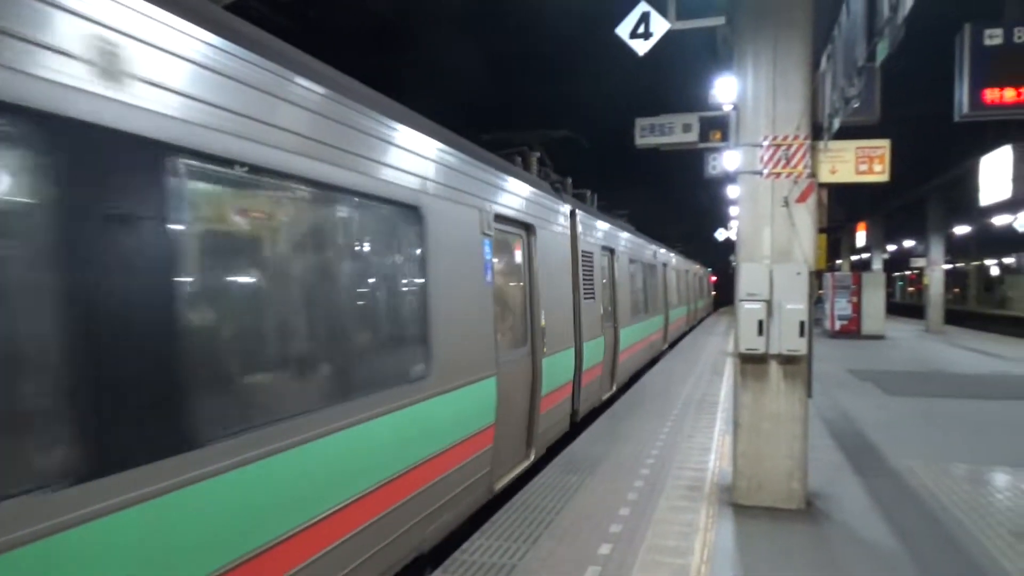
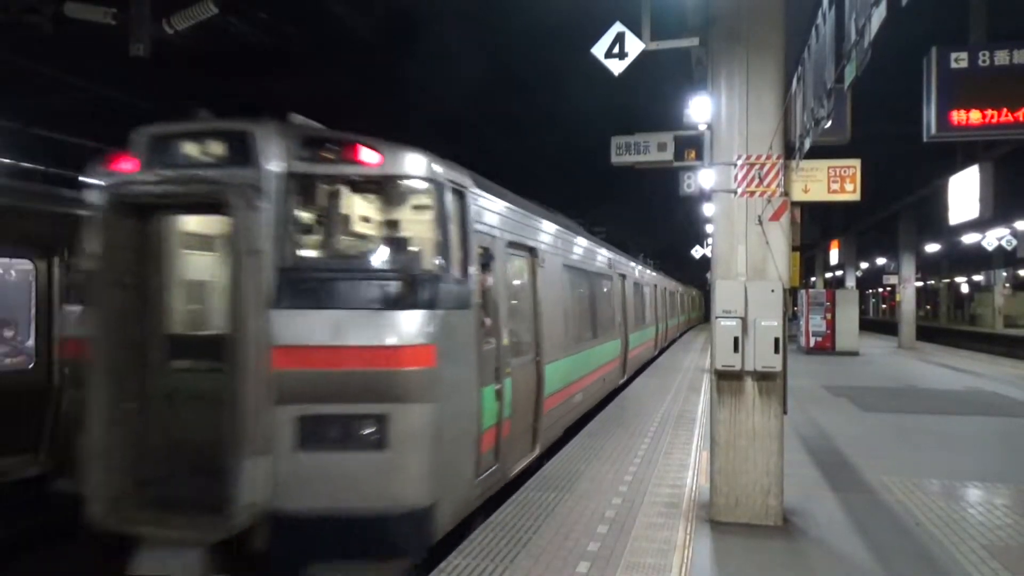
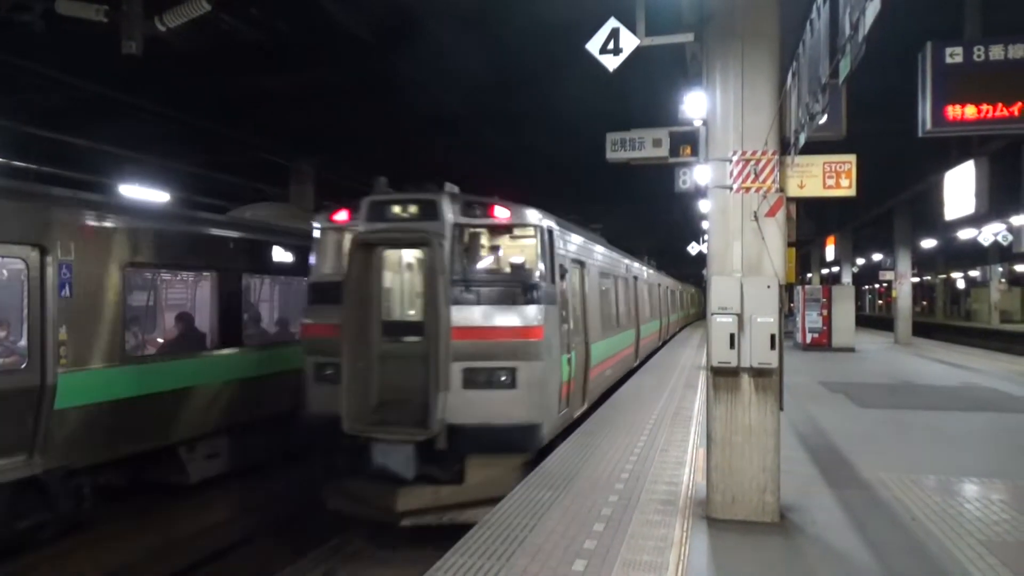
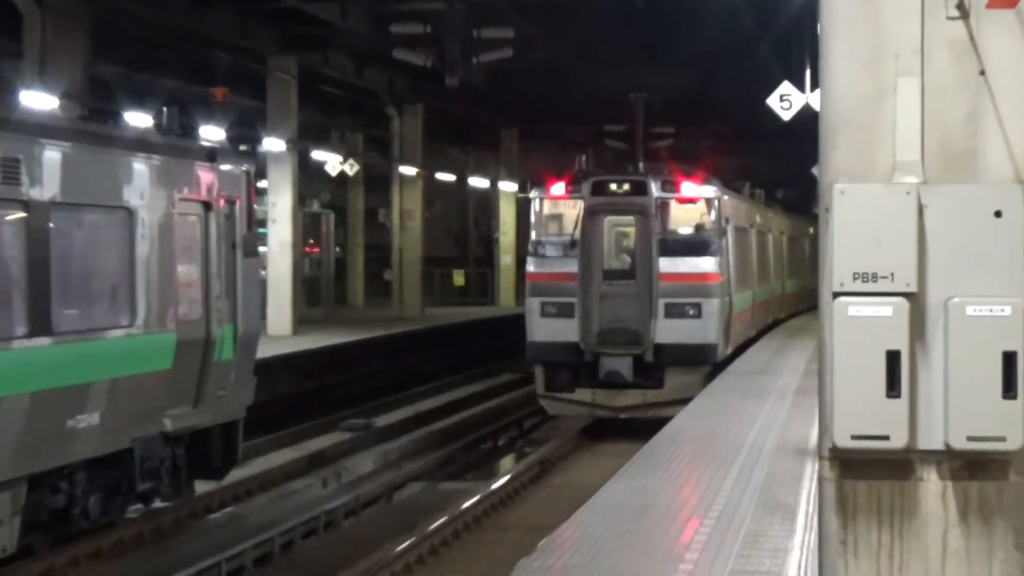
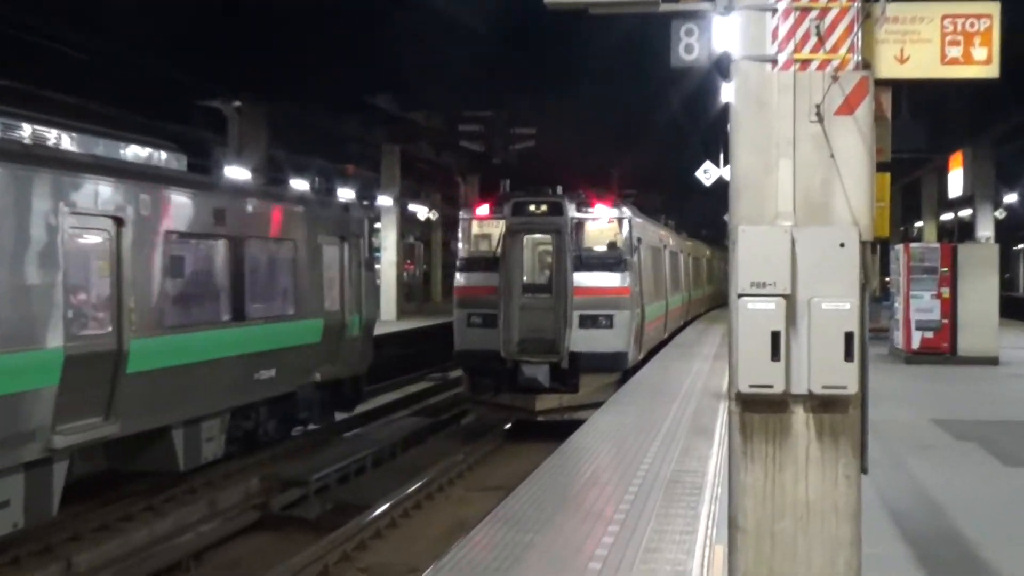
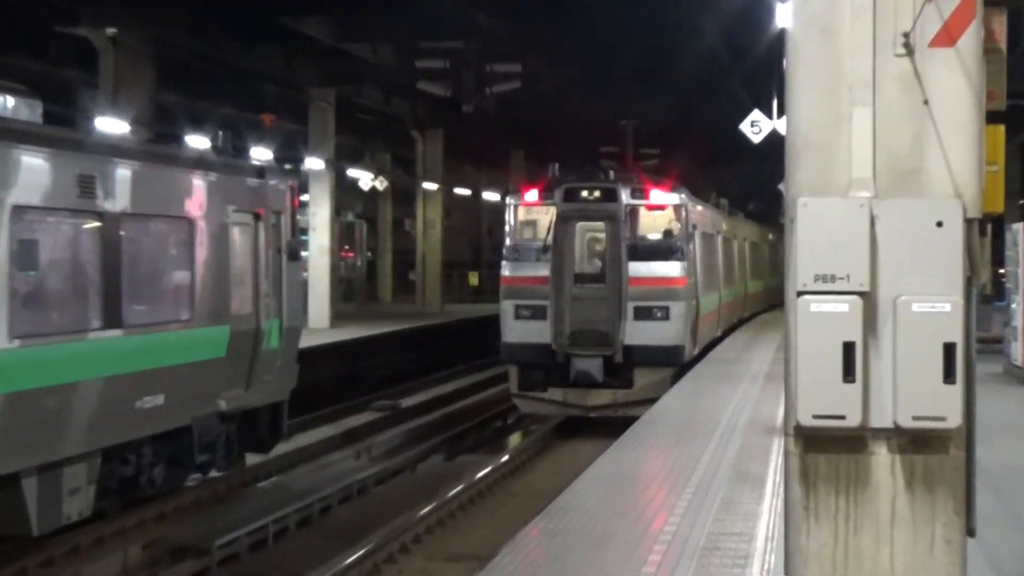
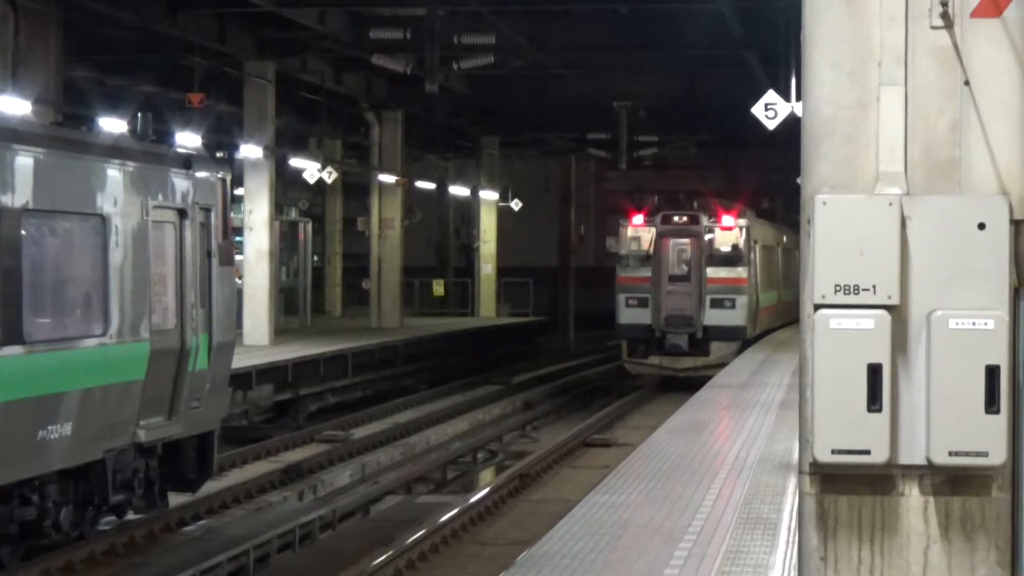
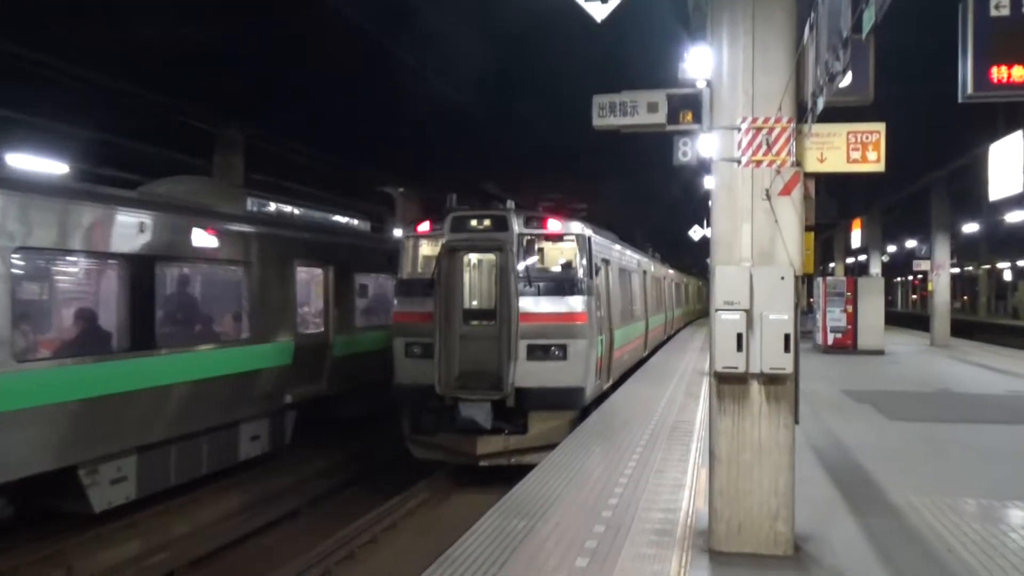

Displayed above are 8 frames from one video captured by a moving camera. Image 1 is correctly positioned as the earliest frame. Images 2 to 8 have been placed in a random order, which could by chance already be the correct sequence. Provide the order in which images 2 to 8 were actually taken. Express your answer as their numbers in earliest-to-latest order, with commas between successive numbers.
2, 3, 8, 5, 6, 4, 7
